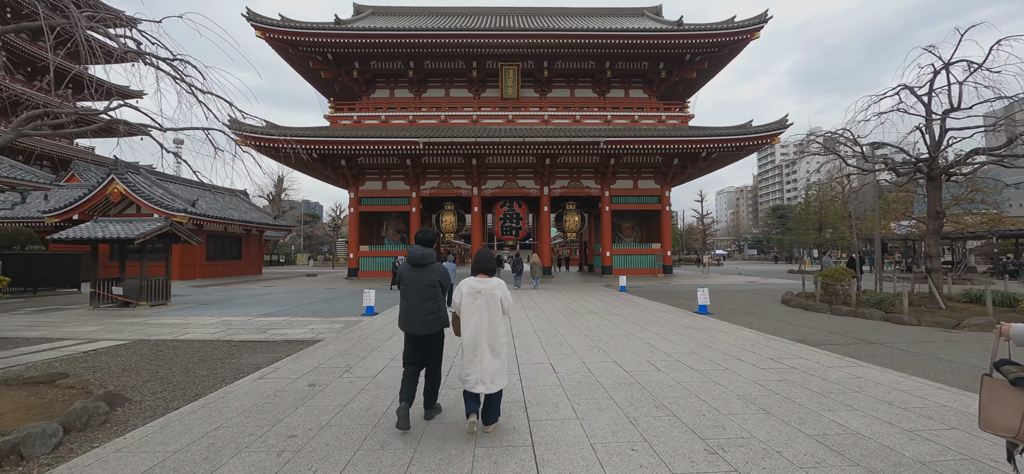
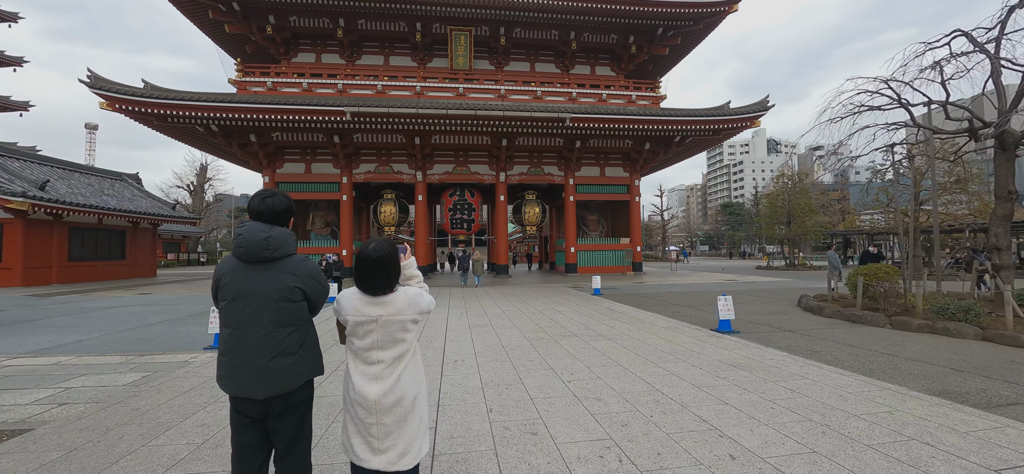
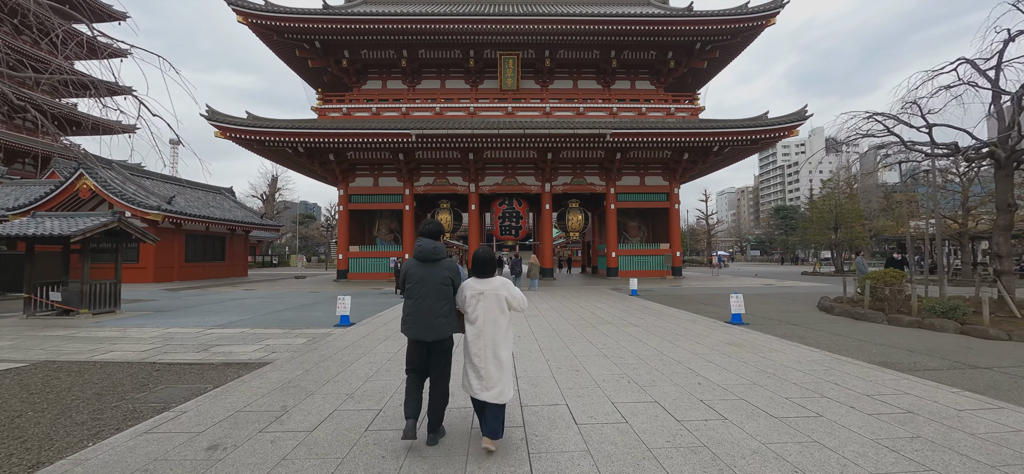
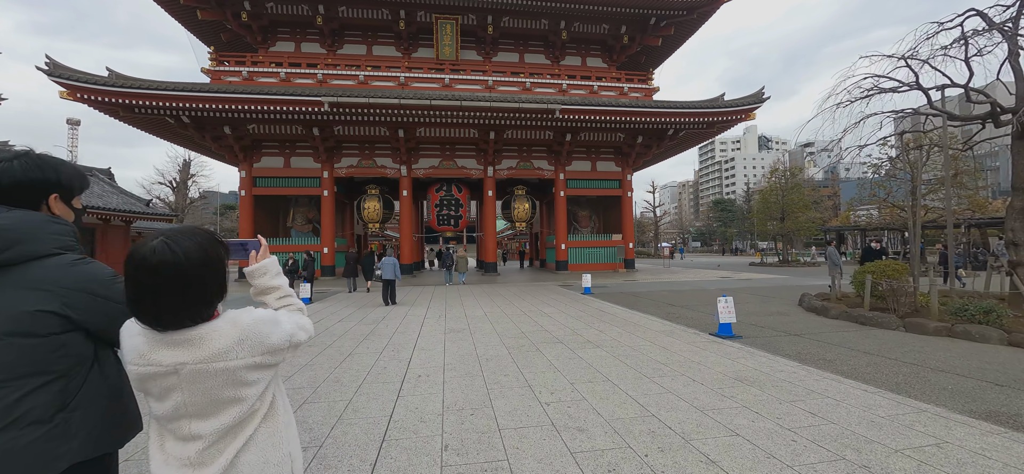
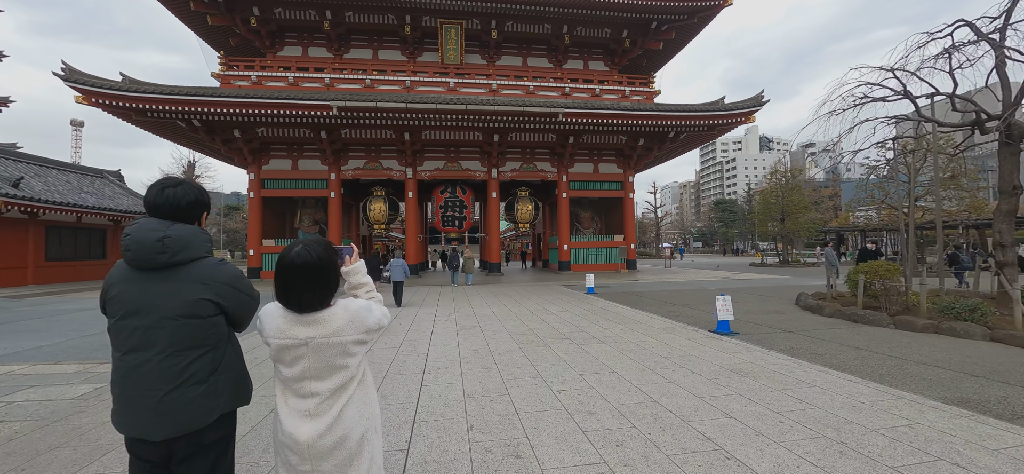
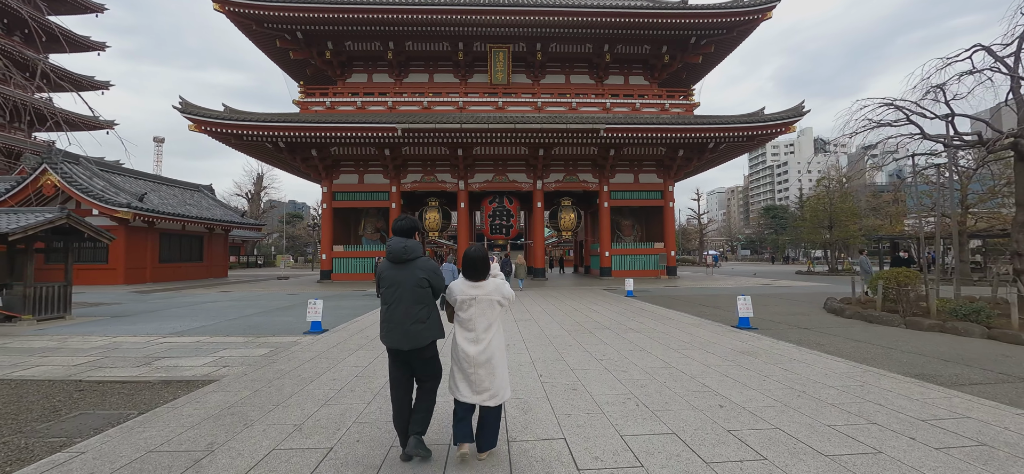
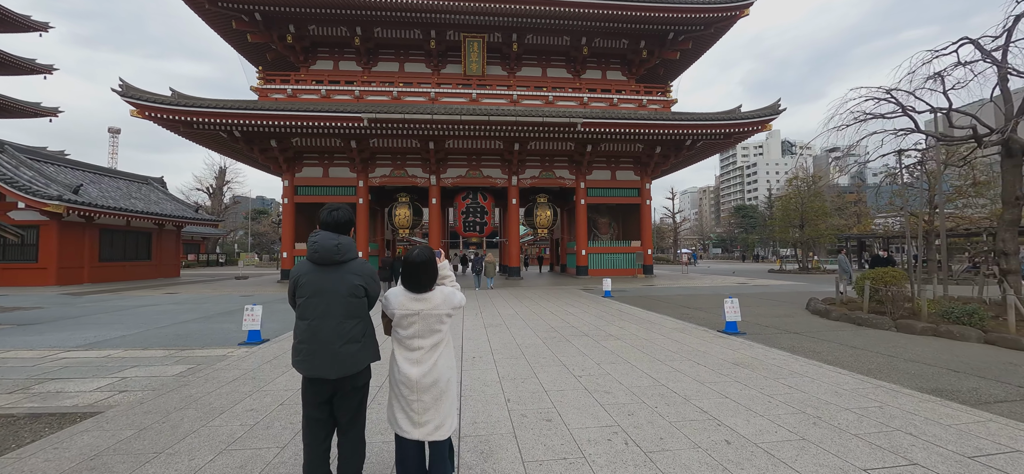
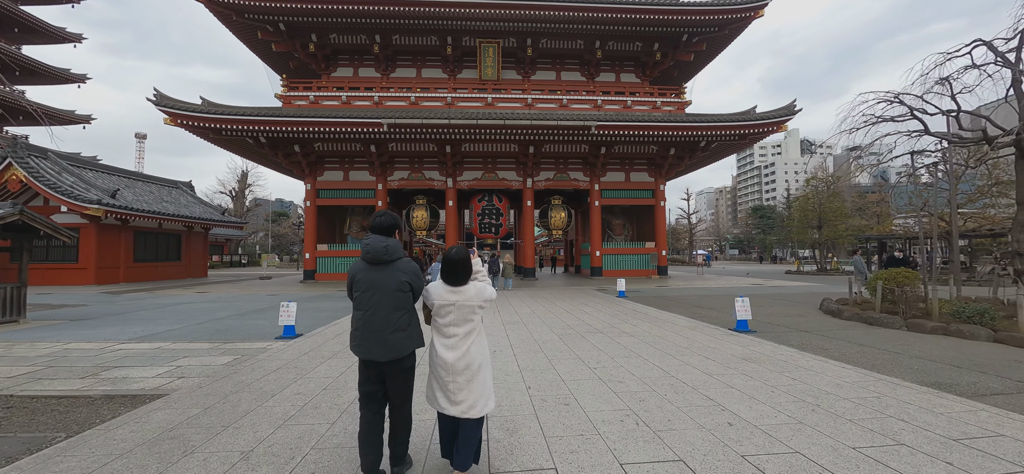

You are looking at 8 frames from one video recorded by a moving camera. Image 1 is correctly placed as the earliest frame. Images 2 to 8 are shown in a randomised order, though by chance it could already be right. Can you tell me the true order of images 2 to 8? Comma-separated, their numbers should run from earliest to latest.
3, 6, 8, 7, 2, 5, 4
